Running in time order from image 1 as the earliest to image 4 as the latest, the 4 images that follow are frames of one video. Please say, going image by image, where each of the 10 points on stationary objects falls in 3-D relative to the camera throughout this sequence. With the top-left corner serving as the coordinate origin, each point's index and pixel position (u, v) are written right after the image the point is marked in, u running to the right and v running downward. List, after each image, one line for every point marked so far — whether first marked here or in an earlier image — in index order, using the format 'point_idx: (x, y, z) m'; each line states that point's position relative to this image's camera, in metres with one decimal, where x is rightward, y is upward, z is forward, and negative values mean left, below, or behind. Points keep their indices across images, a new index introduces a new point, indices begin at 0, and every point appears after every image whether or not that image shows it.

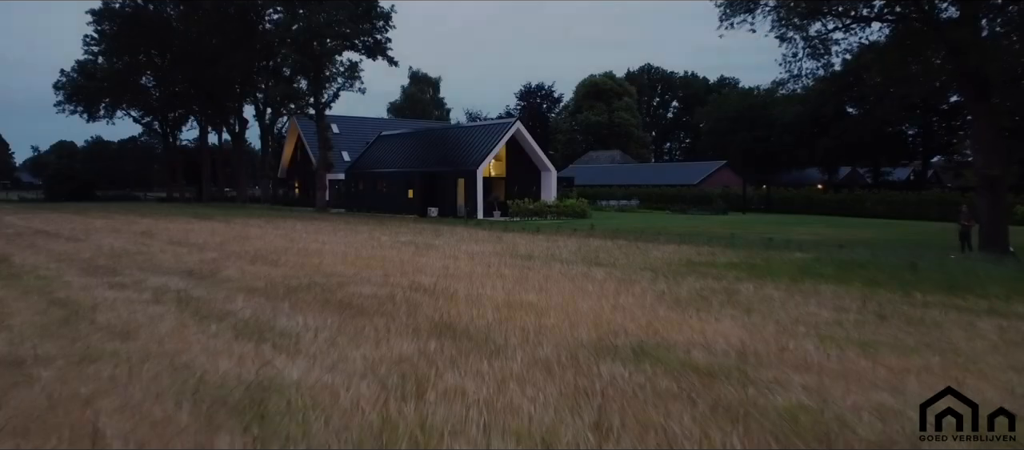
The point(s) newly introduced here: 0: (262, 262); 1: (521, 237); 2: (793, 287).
0: (-3.7, -0.6, +13.2) m
1: (+0.2, -0.3, +18.8) m
2: (+3.2, -0.7, +10.4) m
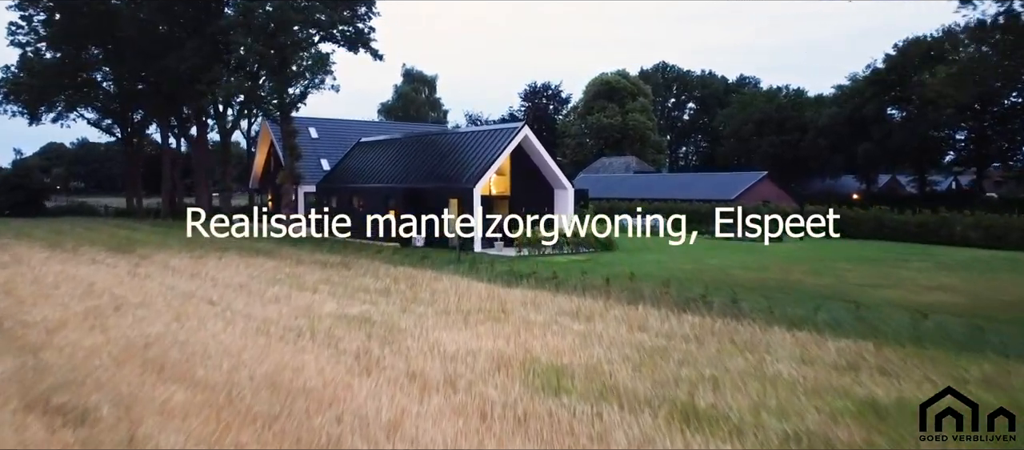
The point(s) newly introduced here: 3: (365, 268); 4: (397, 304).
0: (-3.6, -1.4, +7.0) m
1: (+0.3, -1.1, +12.5) m
2: (+3.3, -1.5, +4.1) m
3: (-2.9, -0.8, +17.4) m
4: (-1.6, -1.1, +12.4) m
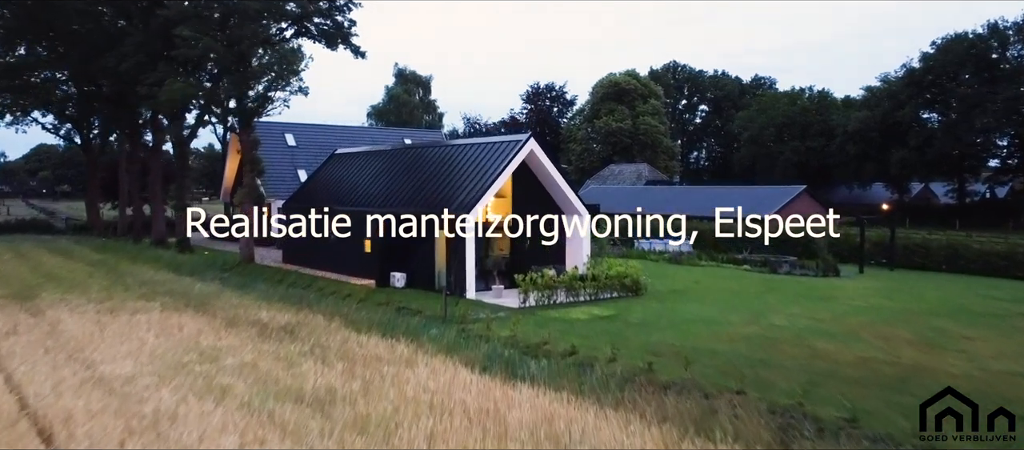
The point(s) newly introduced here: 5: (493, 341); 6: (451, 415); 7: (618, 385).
0: (-3.5, -2.2, +2.3) m
1: (+0.3, -1.9, +7.9) m
2: (+3.4, -2.3, -0.6) m
3: (-2.8, -1.6, +12.8) m
4: (-1.5, -1.9, +7.7) m
5: (-0.3, -1.6, +13.1) m
6: (-0.6, -1.8, +8.9) m
7: (+1.2, -1.8, +10.5) m
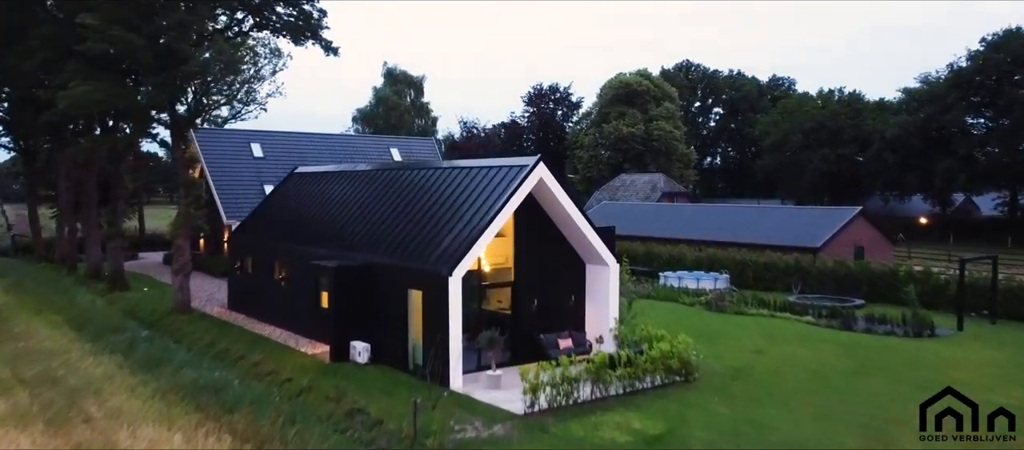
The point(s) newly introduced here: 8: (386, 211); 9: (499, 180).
0: (-3.5, -3.0, -2.7) m
1: (+0.4, -2.7, +2.9) m
2: (+3.4, -3.2, -5.6) m
3: (-2.8, -2.5, +7.7) m
4: (-1.5, -2.7, +2.7) m
5: (-0.3, -2.5, +8.1) m
6: (-0.6, -2.7, +3.8) m
7: (+1.3, -2.6, +5.4) m
8: (-2.5, +0.3, +17.3) m
9: (-0.2, +0.8, +15.3) m
